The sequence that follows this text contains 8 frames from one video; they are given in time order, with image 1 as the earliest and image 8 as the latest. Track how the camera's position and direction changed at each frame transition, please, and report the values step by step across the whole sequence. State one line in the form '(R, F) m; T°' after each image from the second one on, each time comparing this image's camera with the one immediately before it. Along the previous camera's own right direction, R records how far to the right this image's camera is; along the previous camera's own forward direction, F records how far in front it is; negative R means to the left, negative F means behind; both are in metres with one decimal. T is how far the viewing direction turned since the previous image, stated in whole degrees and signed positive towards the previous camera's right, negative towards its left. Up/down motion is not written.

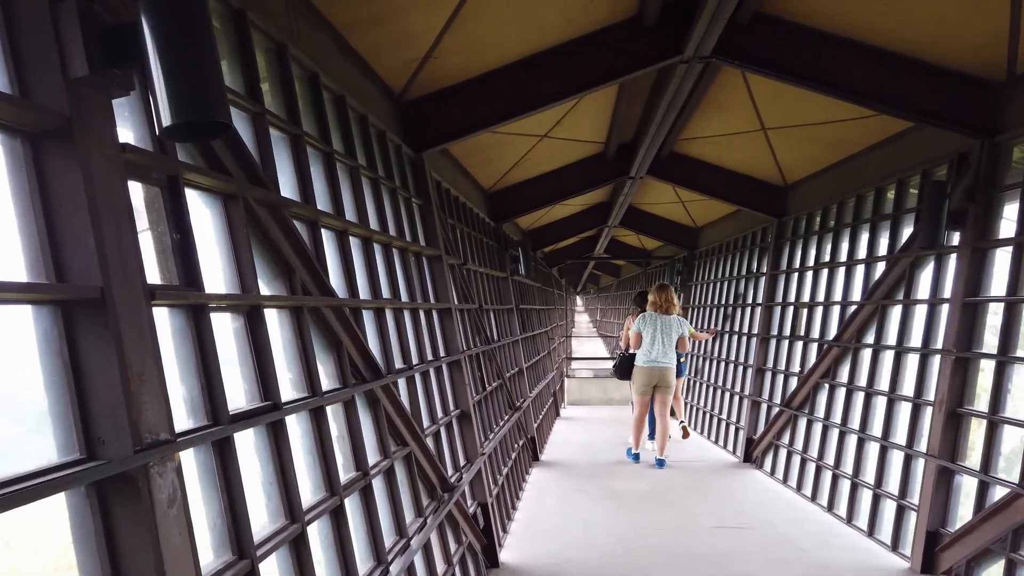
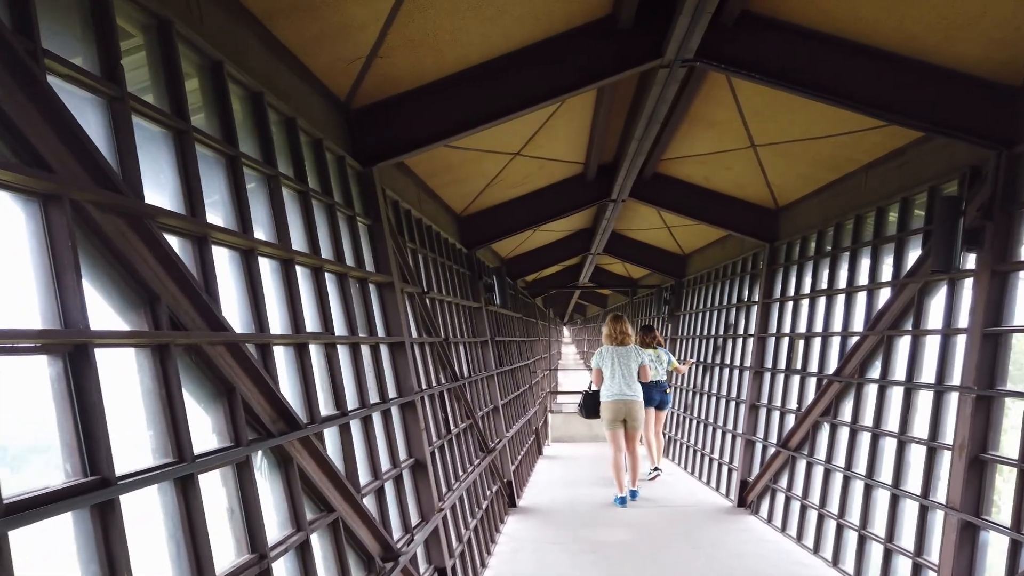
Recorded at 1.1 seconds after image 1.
(+0.1, +0.4) m; +1°
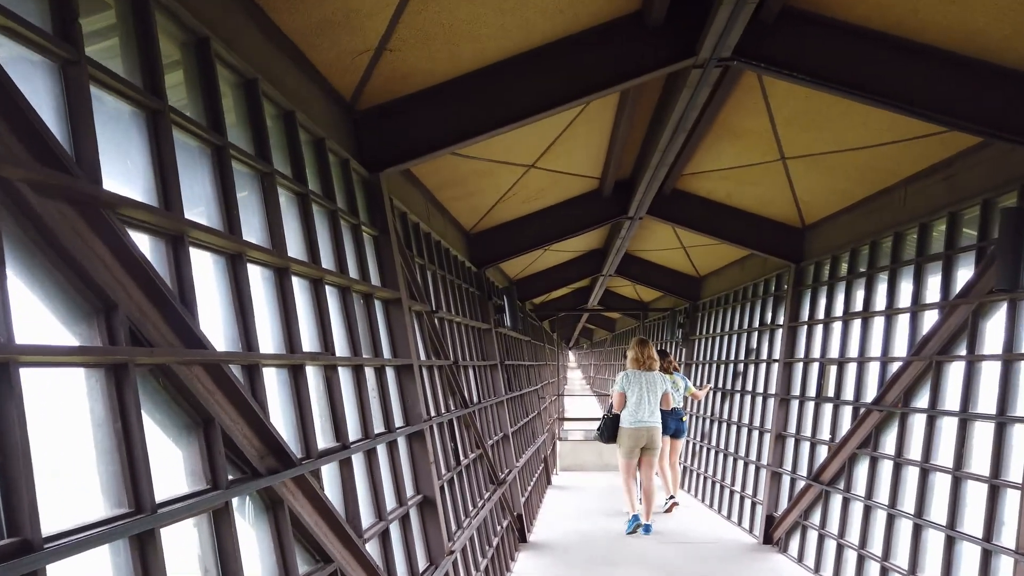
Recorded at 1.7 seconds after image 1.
(-0.1, +0.3) m; 0°
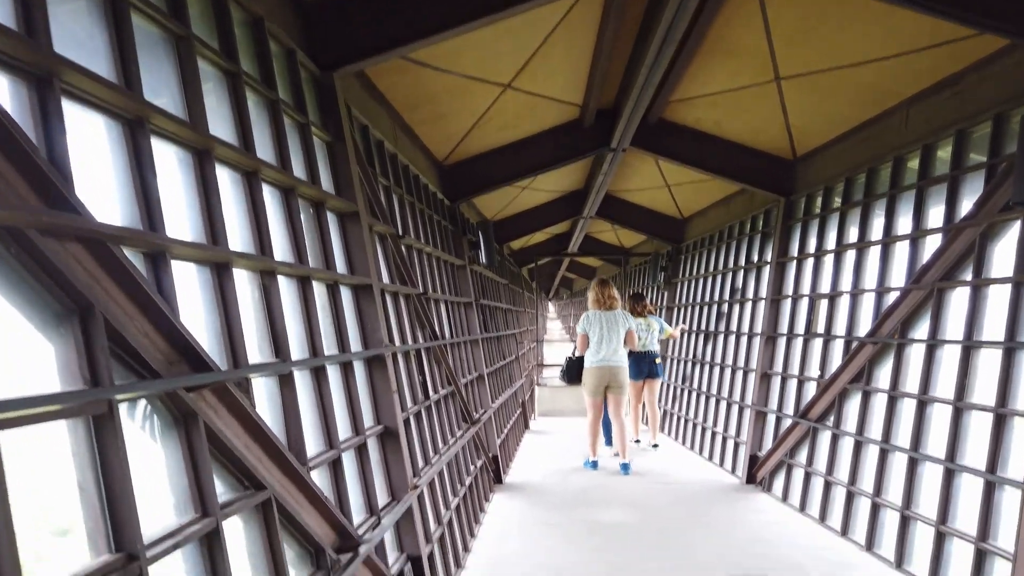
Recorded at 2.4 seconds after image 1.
(0.0, +0.3) m; +1°
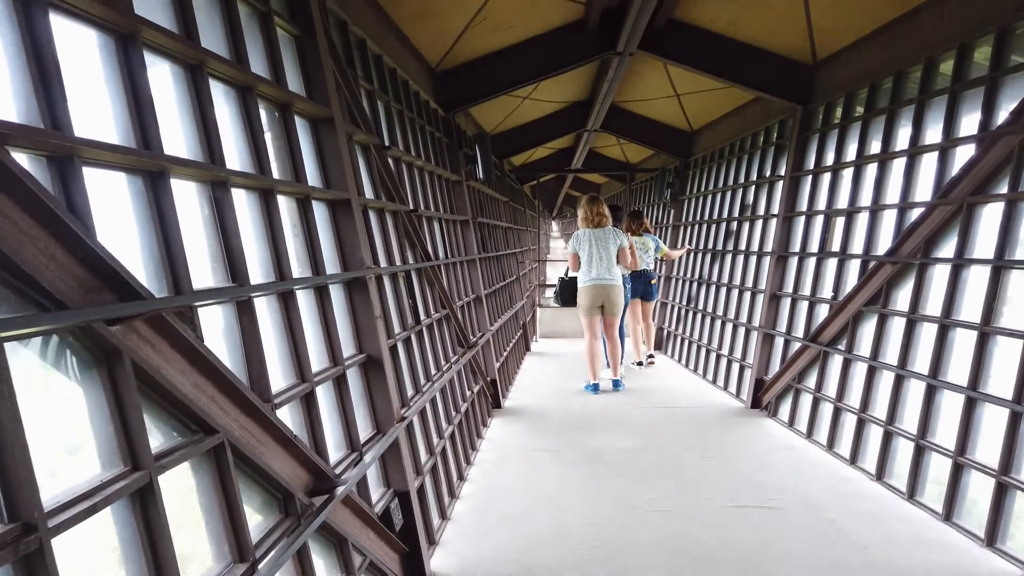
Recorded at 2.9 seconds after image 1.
(0.0, +0.2) m; 0°
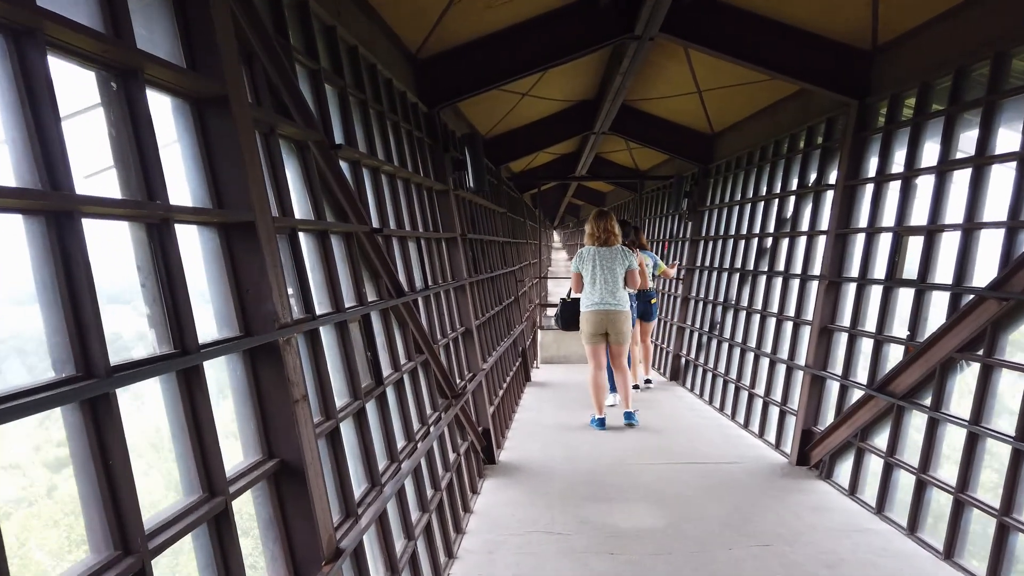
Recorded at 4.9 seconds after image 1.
(0.0, +0.8) m; 0°
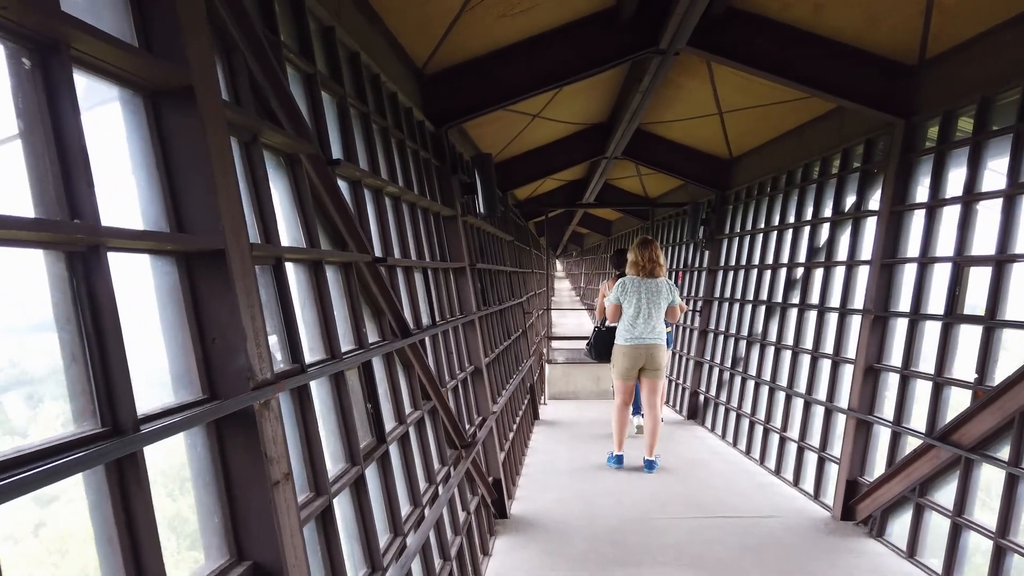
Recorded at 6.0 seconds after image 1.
(-0.1, +0.3) m; 0°
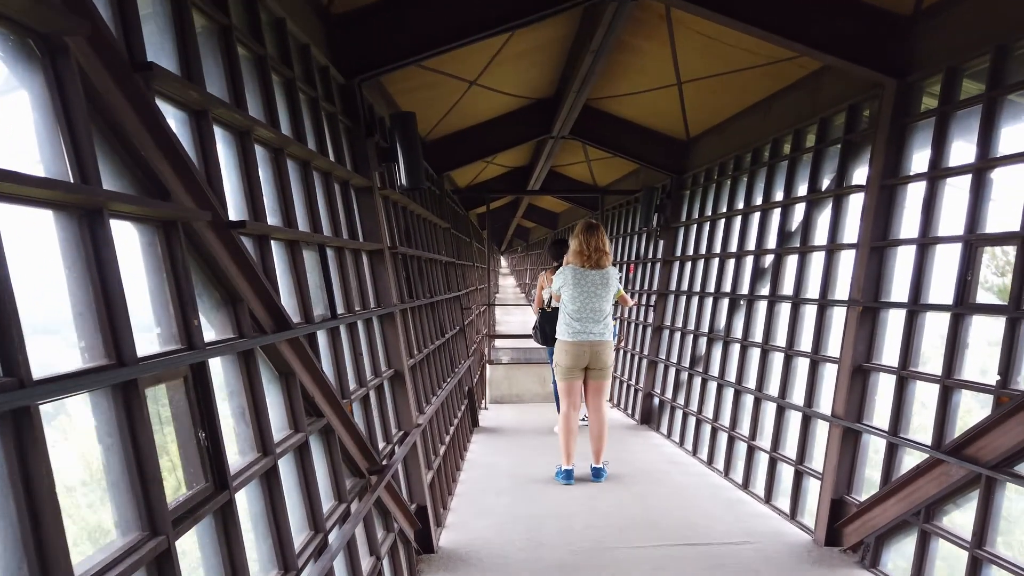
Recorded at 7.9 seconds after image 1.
(+0.1, +0.6) m; +4°
